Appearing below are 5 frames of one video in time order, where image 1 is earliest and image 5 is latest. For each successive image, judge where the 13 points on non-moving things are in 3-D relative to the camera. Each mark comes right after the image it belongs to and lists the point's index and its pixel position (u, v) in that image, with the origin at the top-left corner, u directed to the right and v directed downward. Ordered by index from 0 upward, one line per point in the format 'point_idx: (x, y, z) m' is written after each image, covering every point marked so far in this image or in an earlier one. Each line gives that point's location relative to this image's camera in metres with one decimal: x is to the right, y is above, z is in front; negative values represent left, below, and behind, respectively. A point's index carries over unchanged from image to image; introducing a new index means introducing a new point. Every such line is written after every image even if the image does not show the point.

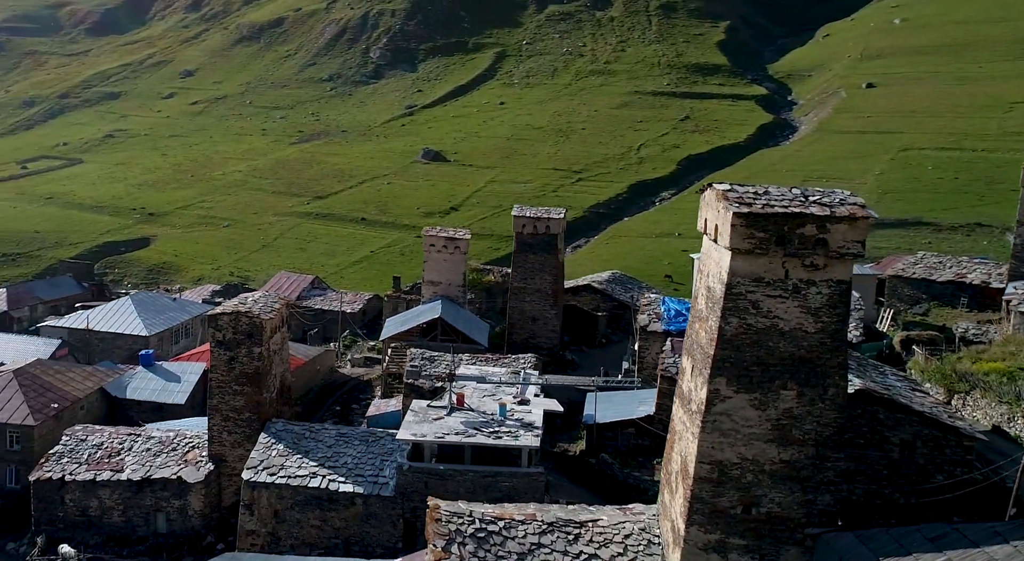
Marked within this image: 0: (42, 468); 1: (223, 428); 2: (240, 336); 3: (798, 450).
0: (-10.2, -4.2, +19.1) m
1: (-6.2, -3.3, +19.4) m
2: (-5.9, -1.2, +19.2) m
3: (+4.1, -2.4, +12.8) m
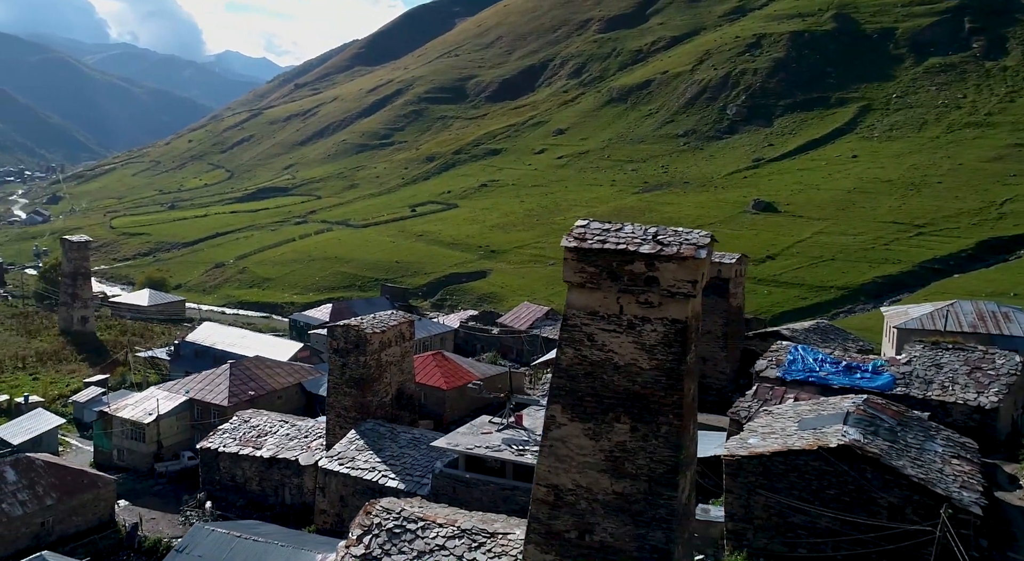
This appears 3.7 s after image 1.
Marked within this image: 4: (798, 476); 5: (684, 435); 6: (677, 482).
0: (-8.3, -4.4, +24.8) m
1: (-4.6, -3.7, +23.3) m
2: (-4.2, -1.7, +23.1) m
3: (+1.7, -2.9, +12.8) m
4: (+5.2, -3.6, +16.3) m
5: (+2.5, -2.2, +12.6) m
6: (+2.4, -2.9, +12.7) m
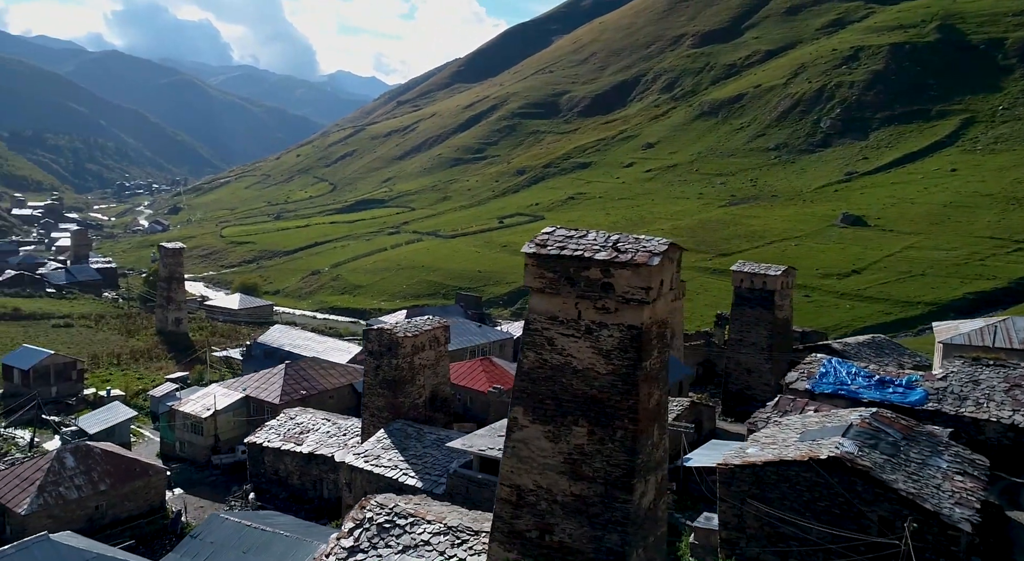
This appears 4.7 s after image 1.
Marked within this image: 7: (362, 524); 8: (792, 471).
0: (-7.4, -4.5, +26.2) m
1: (-3.9, -3.8, +24.3) m
2: (-3.5, -1.8, +24.0) m
3: (+1.1, -3.0, +13.1) m
4: (+5.0, -3.7, +16.1) m
5: (+1.9, -2.3, +12.8) m
6: (+1.7, -3.0, +12.9) m
7: (-2.7, -4.4, +16.4) m
8: (+5.1, -3.5, +16.1) m
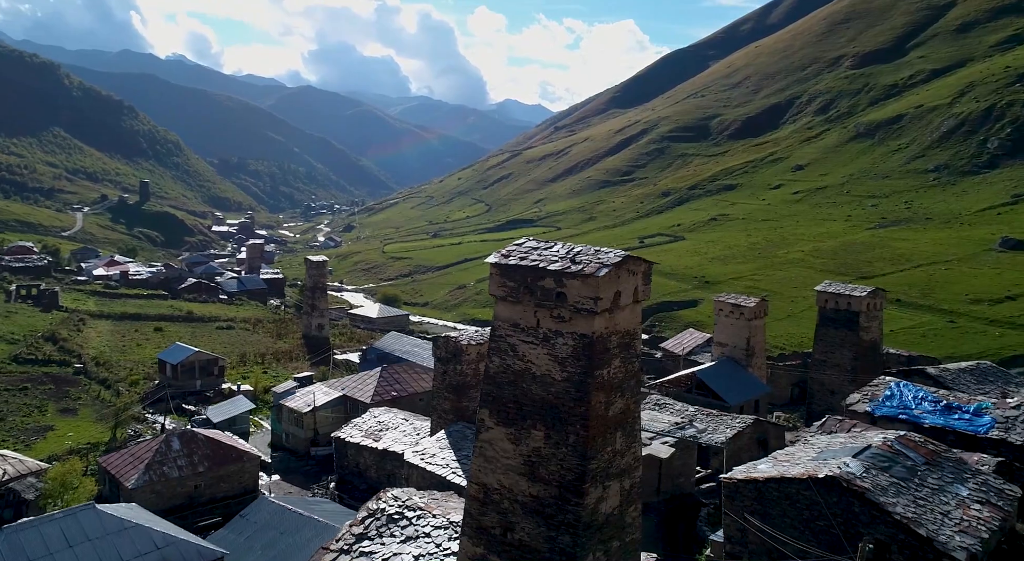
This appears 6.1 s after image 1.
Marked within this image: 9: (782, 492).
0: (-5.3, -4.7, +28.3) m
1: (-2.2, -4.1, +25.7) m
2: (-1.8, -2.1, +25.4) m
3: (+0.5, -3.1, +13.8) m
4: (+4.9, -4.0, +15.9) m
5: (+1.2, -2.4, +13.4) m
6: (+1.1, -3.1, +13.5) m
7: (-2.6, -4.5, +17.7) m
8: (+5.0, -3.7, +15.9) m
9: (+4.8, -3.8, +16.1) m
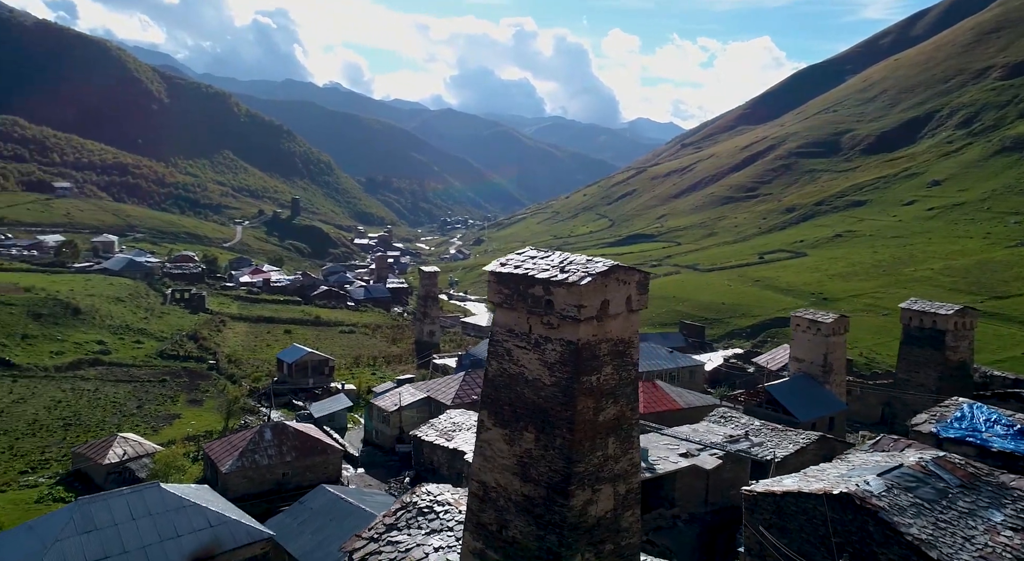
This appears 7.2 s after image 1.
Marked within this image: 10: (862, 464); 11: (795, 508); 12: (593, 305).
0: (-2.9, -4.9, +29.6) m
1: (-0.3, -4.3, +26.6) m
2: (+0.1, -2.3, +26.2) m
3: (+0.4, -3.1, +14.4) m
4: (+5.1, -4.2, +15.7) m
5: (+1.1, -2.5, +13.8) m
6: (+0.9, -3.1, +14.0) m
7: (-2.1, -4.6, +18.8) m
8: (+5.2, -3.9, +15.7) m
9: (+5.1, -4.0, +15.9) m
10: (+6.7, -3.5, +17.2) m
11: (+5.0, -4.0, +16.0) m
12: (+1.3, -0.2, +13.6) m
